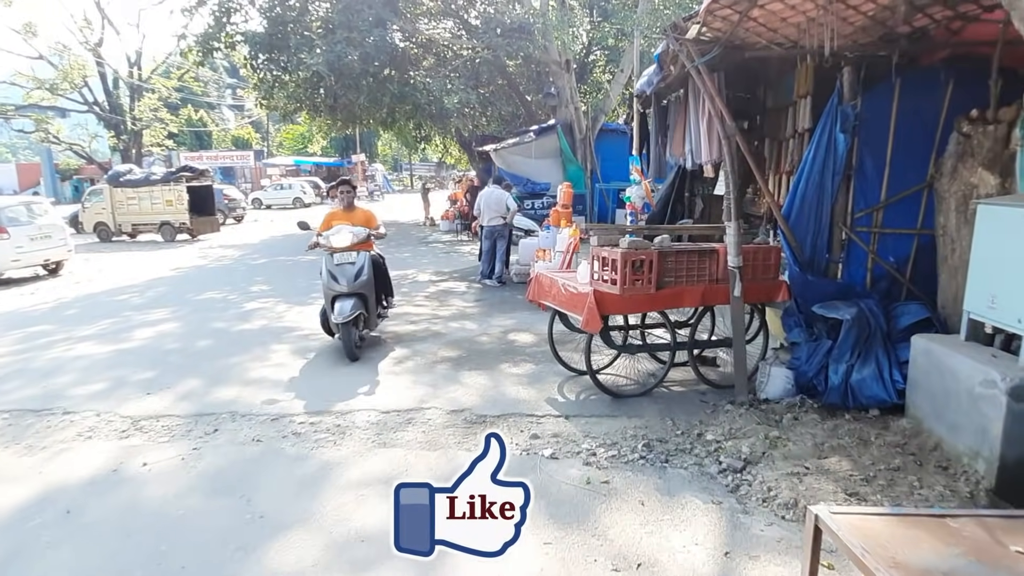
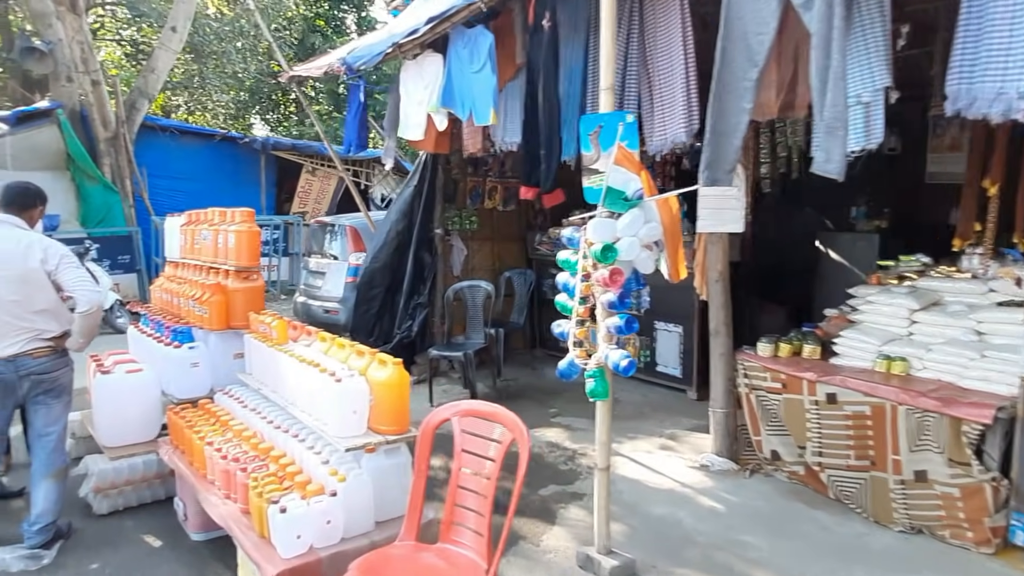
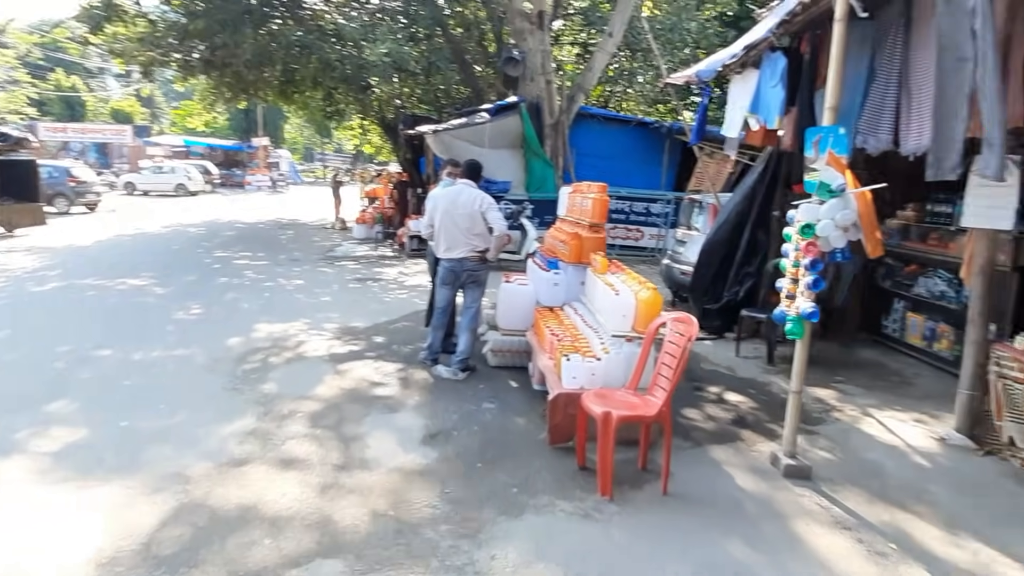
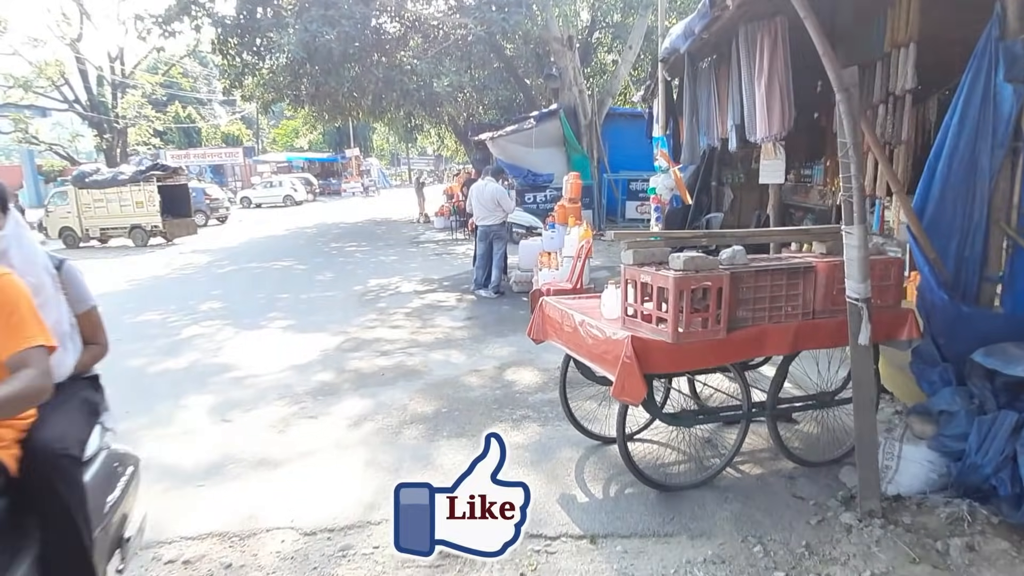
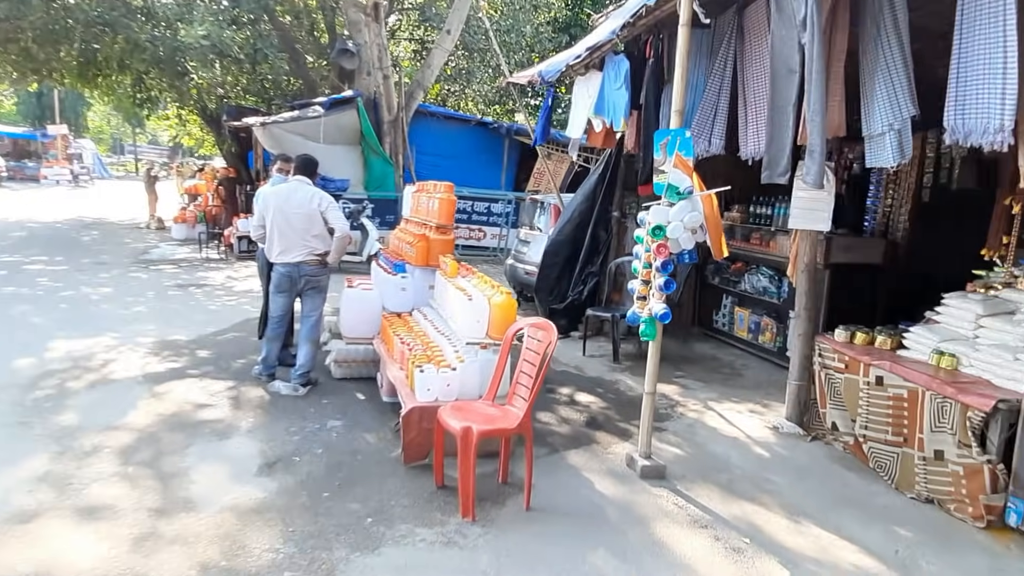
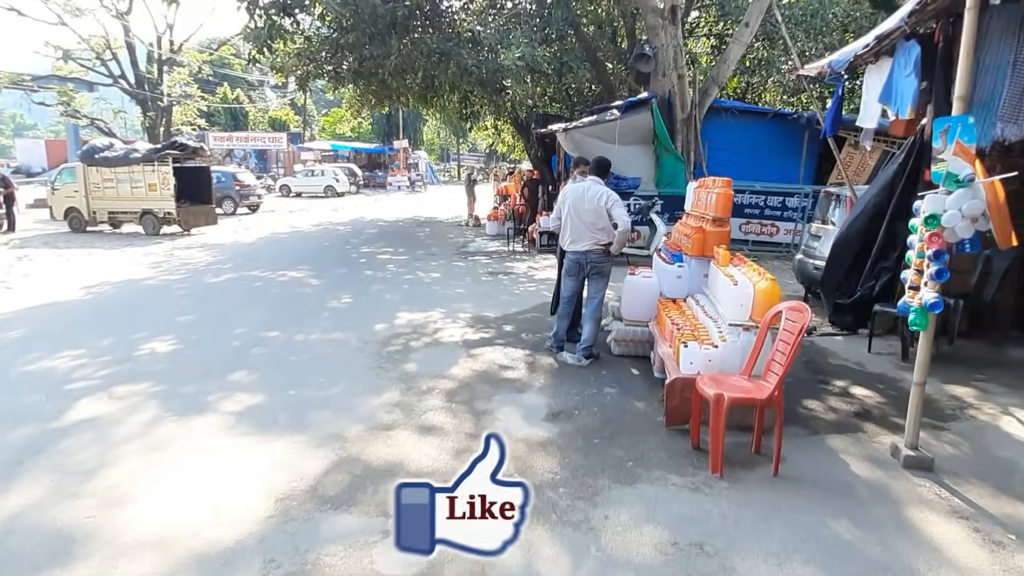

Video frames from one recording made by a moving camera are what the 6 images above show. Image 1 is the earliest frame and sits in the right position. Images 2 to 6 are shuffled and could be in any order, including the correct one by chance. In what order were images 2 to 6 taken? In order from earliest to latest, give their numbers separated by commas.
4, 6, 3, 5, 2
